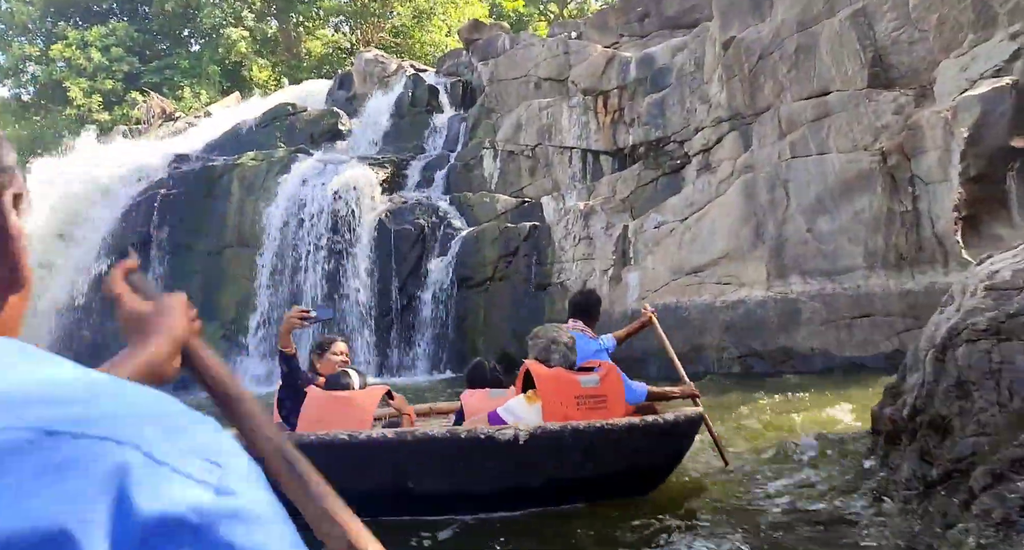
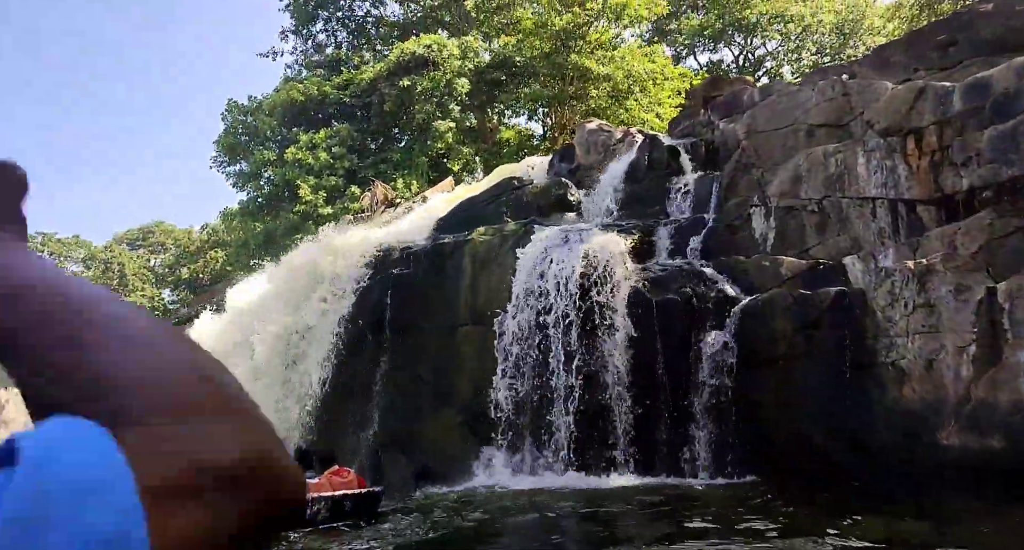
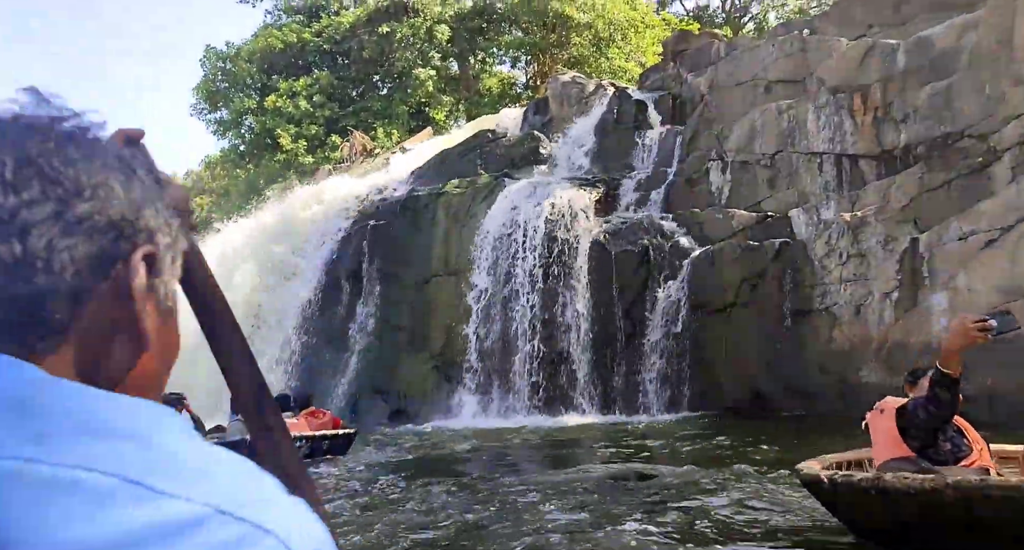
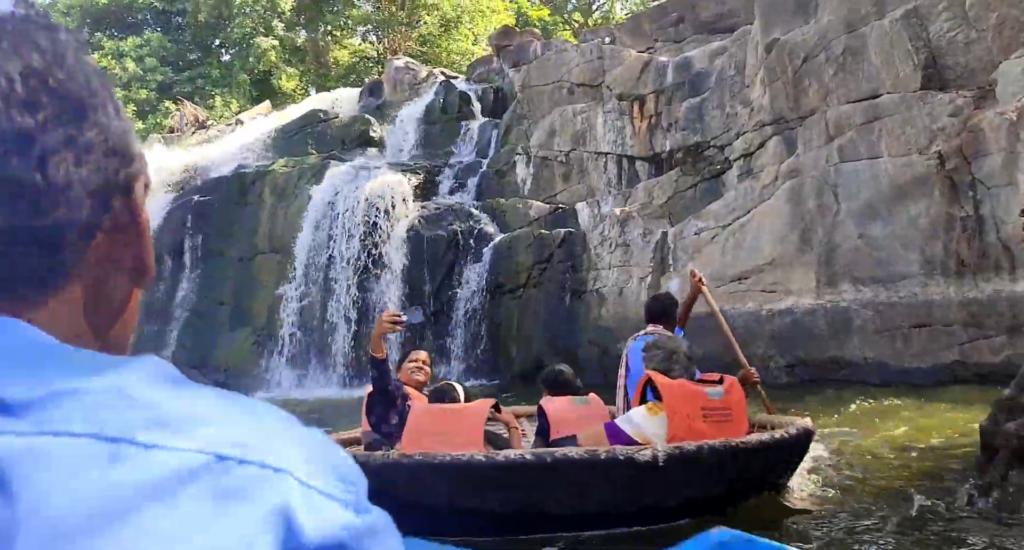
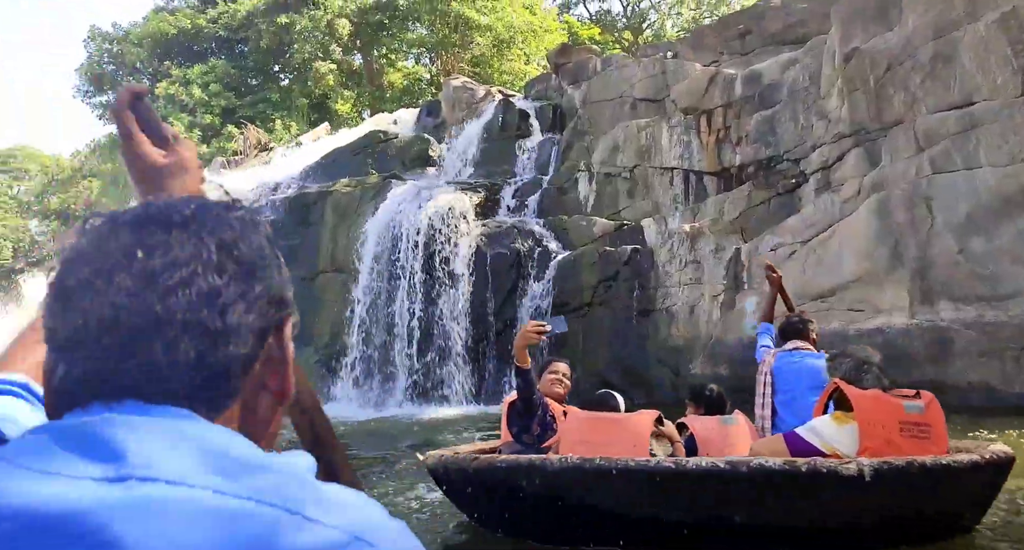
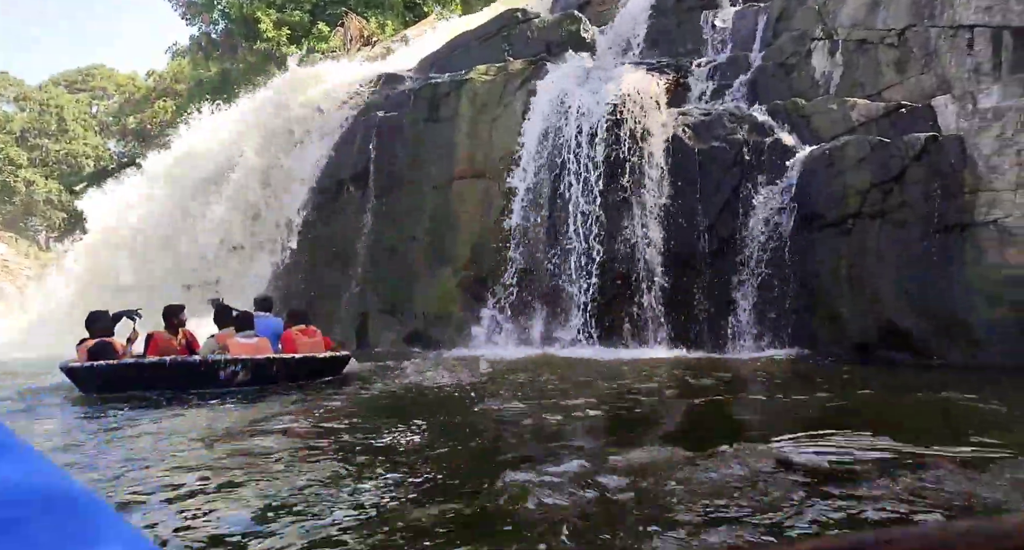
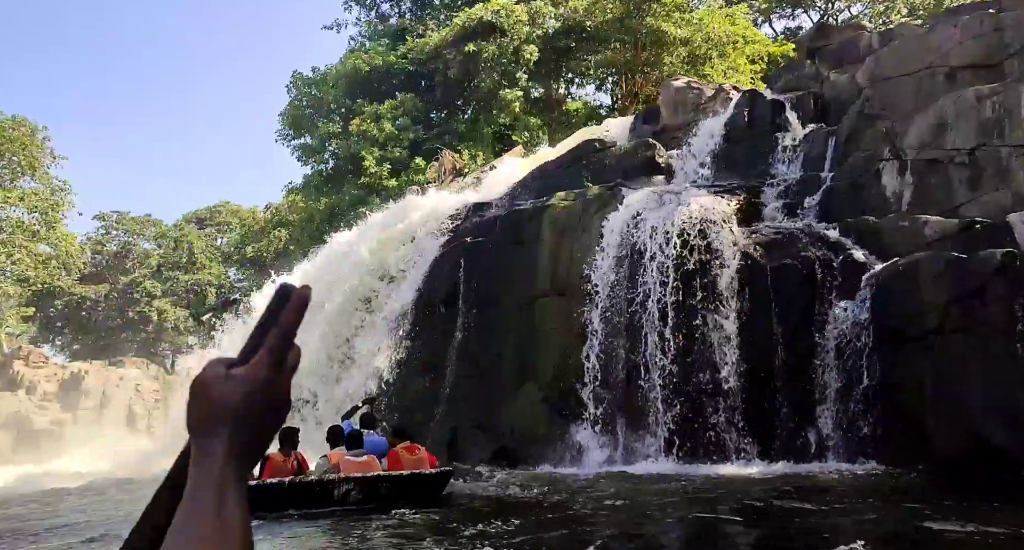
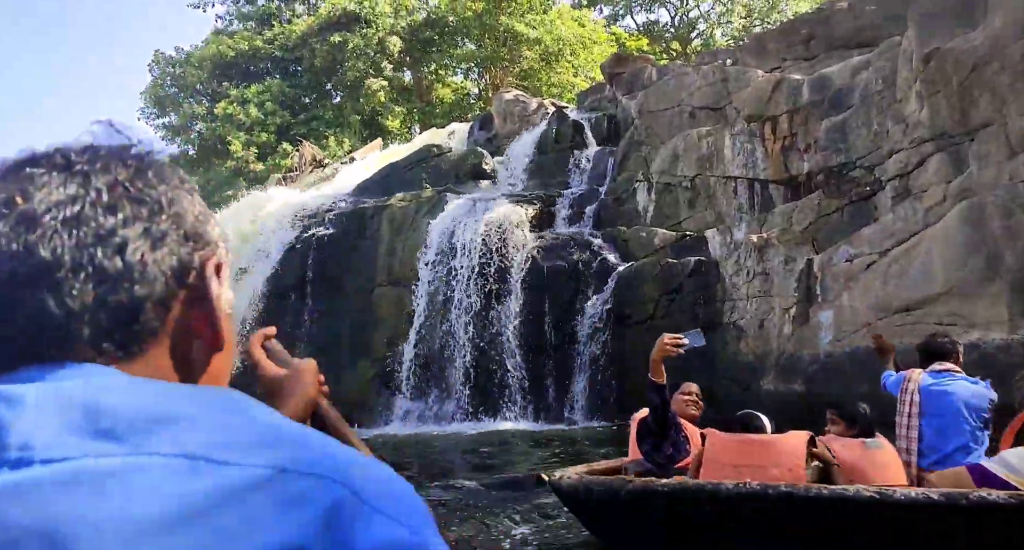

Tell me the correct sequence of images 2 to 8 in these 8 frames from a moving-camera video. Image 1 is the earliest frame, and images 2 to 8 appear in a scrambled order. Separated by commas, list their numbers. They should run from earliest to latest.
4, 5, 8, 3, 2, 7, 6
